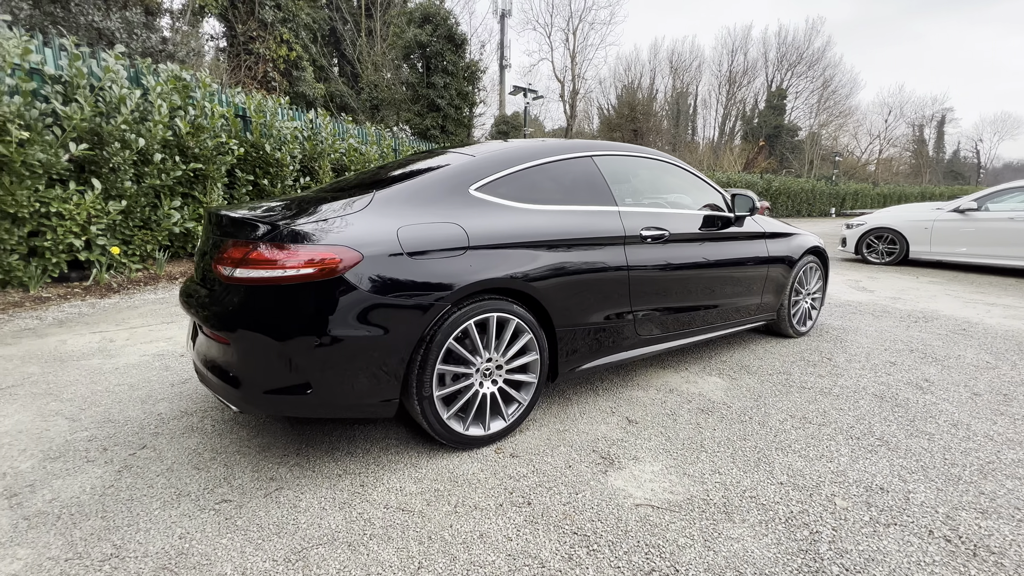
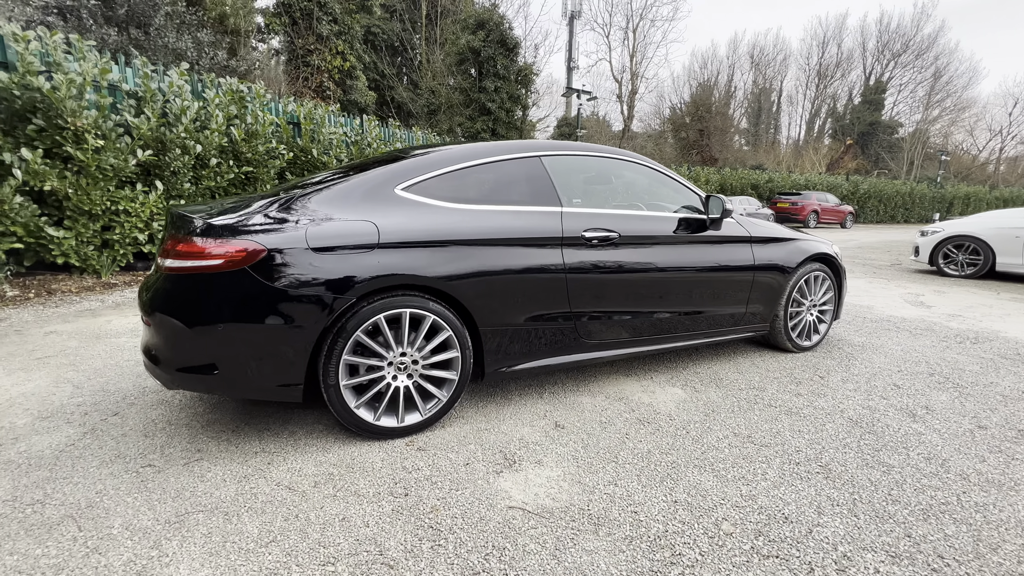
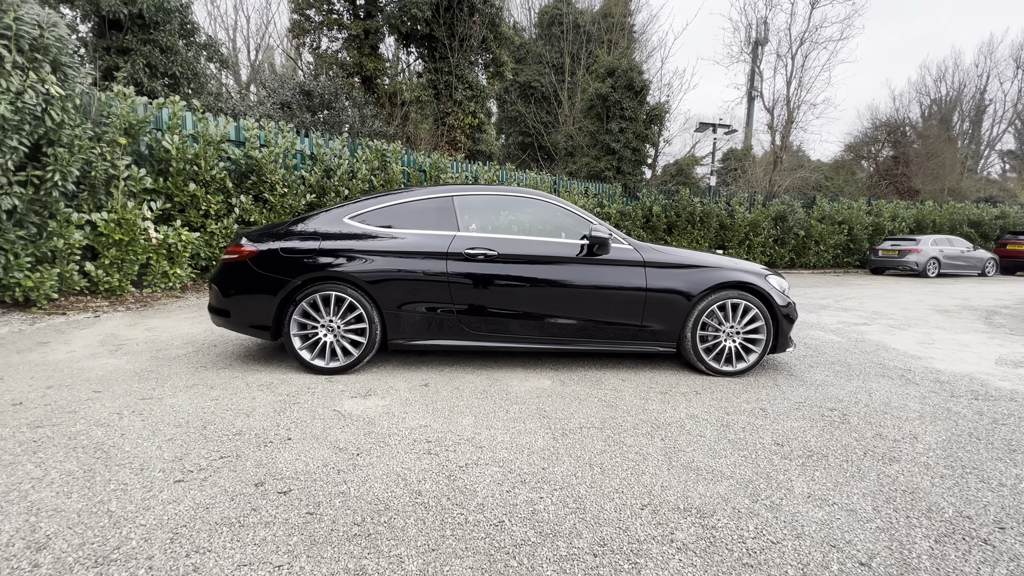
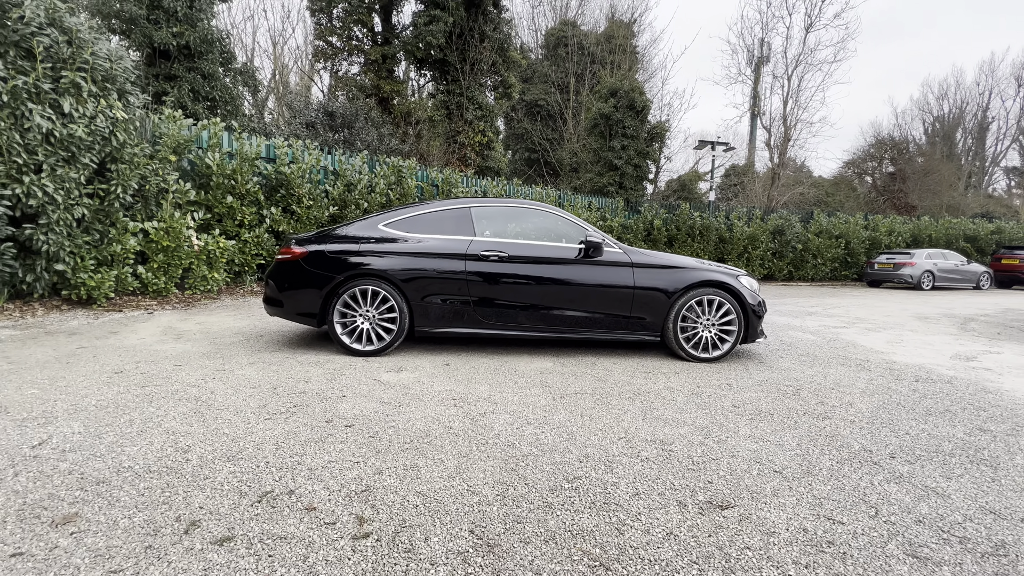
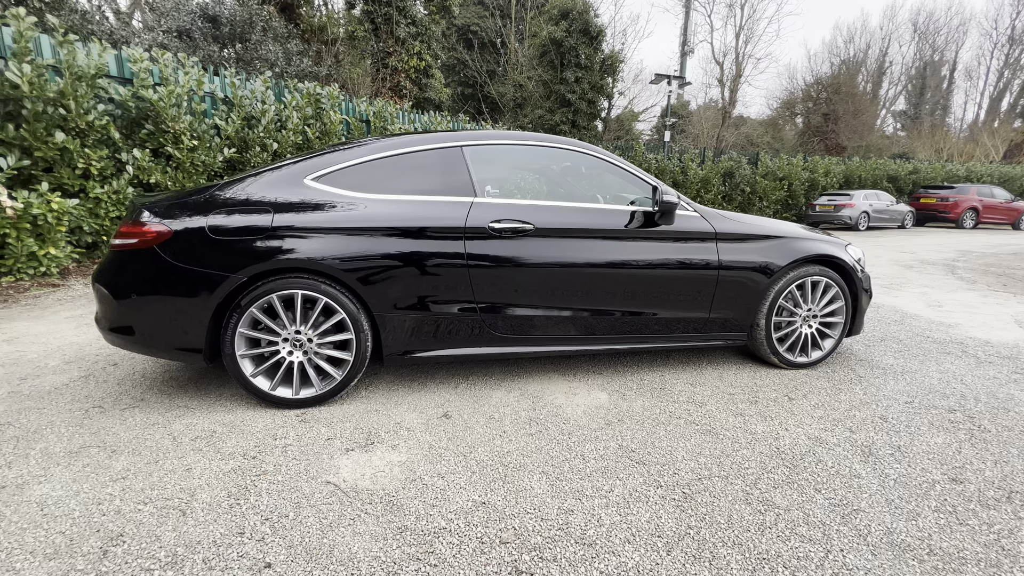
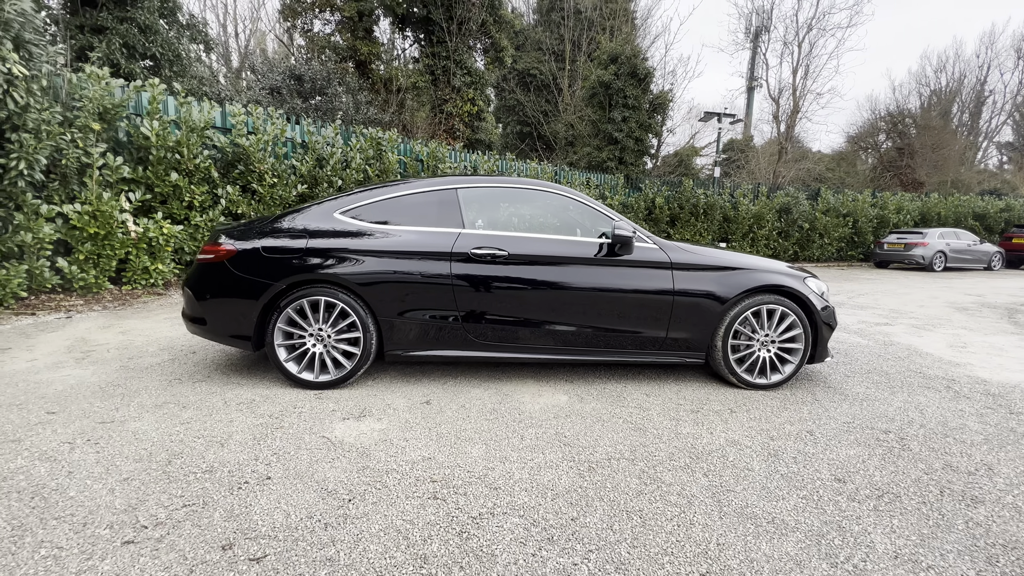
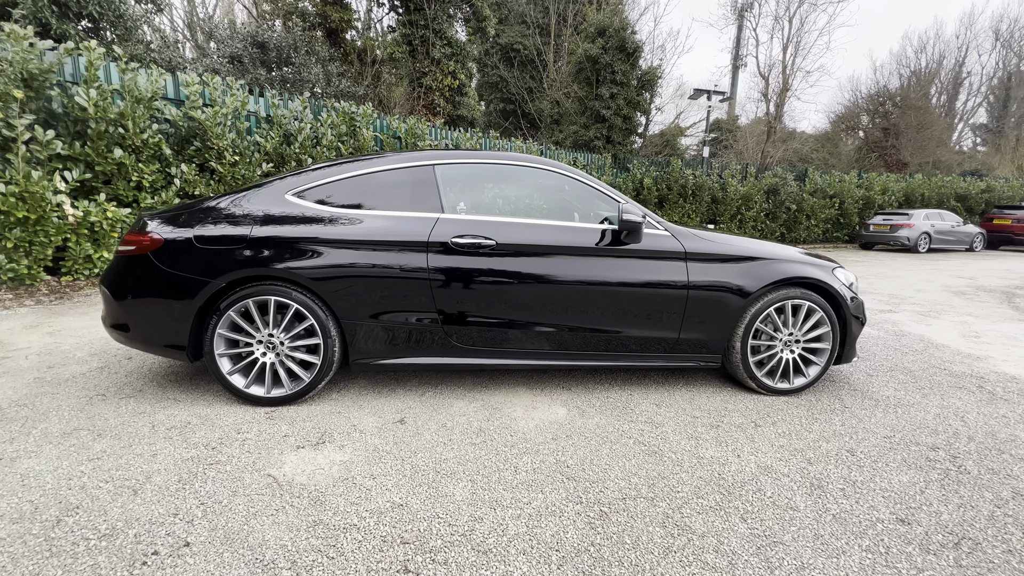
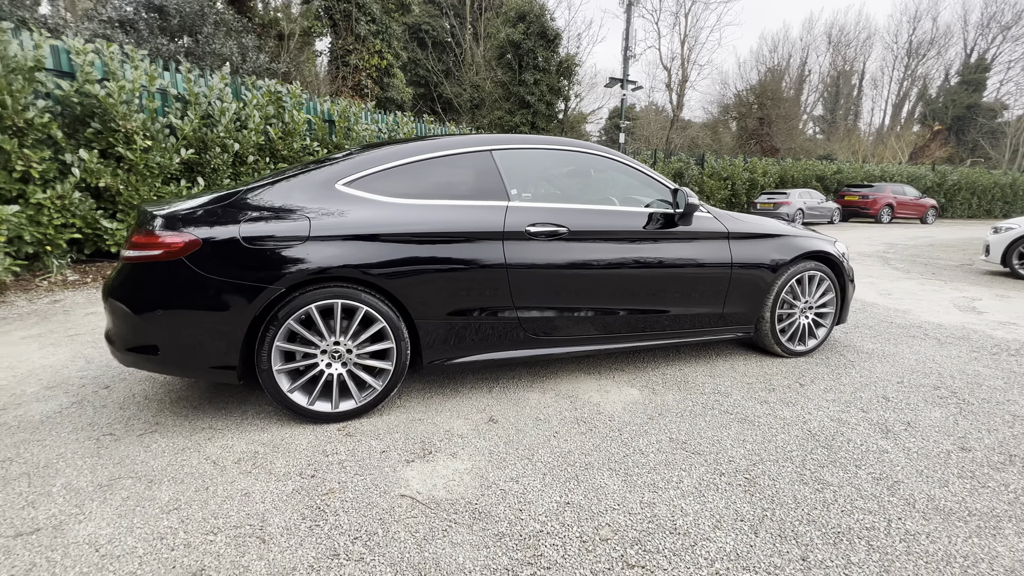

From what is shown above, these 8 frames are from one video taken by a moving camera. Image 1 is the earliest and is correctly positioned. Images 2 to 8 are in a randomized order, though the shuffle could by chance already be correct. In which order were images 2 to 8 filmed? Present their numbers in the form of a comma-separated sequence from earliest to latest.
2, 8, 5, 7, 6, 3, 4
